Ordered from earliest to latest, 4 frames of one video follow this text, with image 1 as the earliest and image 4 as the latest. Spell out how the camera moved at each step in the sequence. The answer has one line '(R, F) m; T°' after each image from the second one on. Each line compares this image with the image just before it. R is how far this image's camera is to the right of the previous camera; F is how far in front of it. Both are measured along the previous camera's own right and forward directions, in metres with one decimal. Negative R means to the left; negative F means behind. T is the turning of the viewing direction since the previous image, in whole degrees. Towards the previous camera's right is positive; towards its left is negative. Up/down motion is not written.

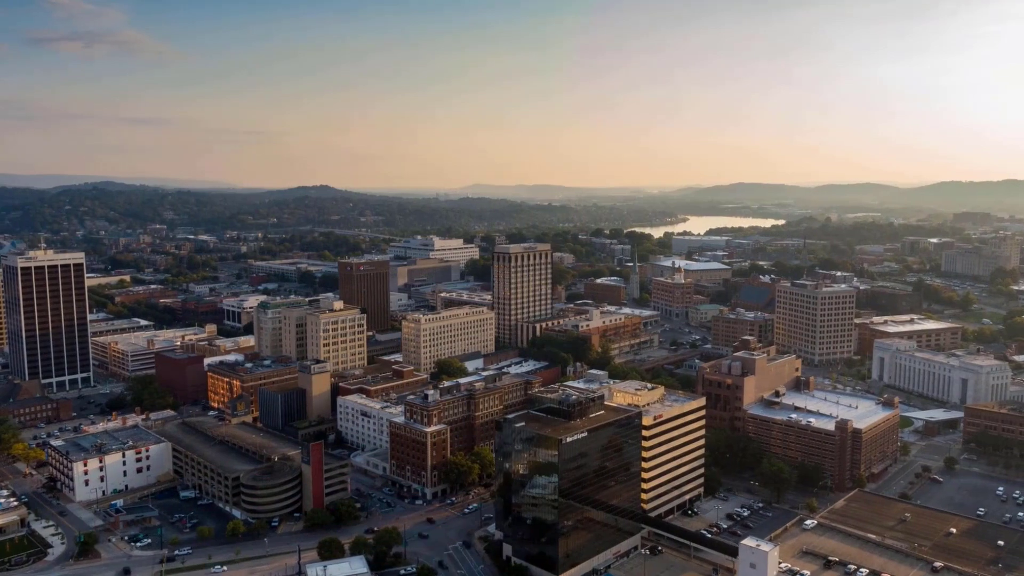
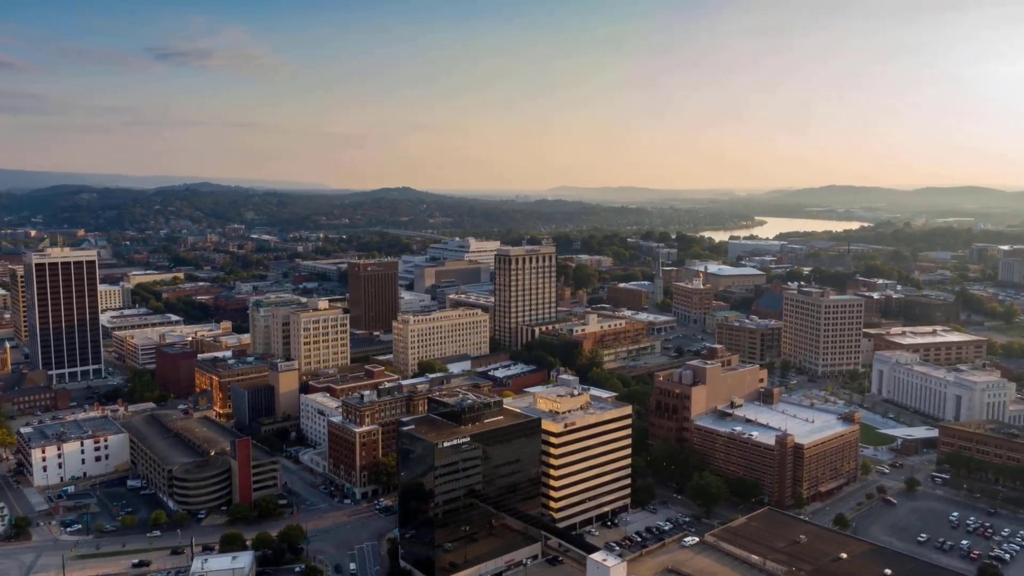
(+8.5, +0.6) m; -6°
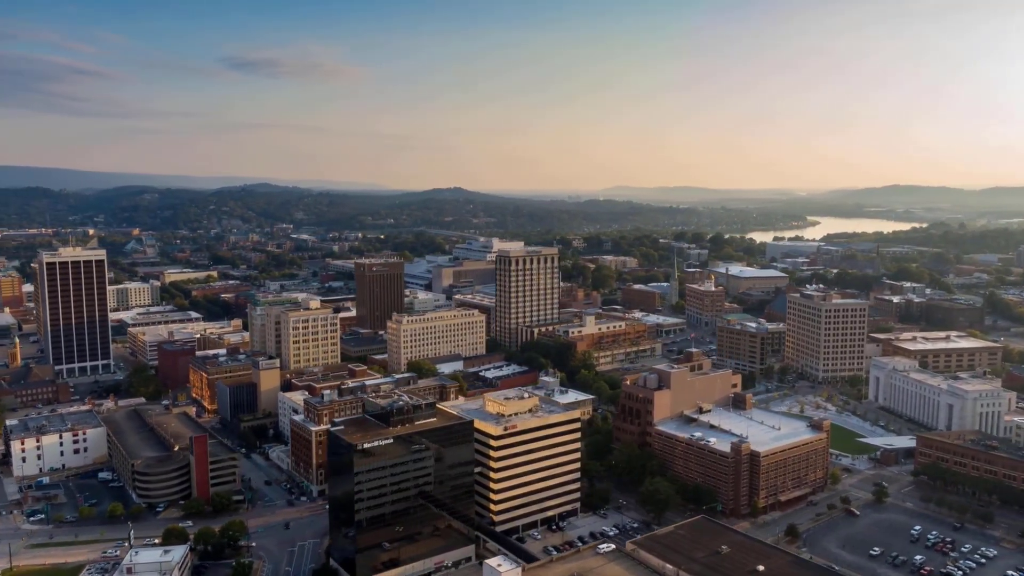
(+5.6, +0.4) m; -4°
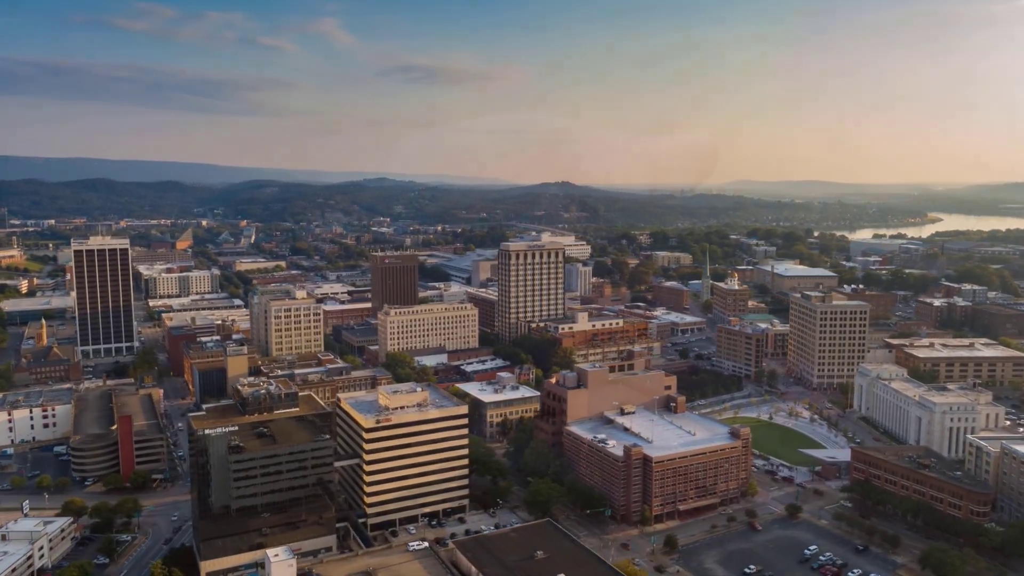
(+11.7, +1.2) m; -8°
